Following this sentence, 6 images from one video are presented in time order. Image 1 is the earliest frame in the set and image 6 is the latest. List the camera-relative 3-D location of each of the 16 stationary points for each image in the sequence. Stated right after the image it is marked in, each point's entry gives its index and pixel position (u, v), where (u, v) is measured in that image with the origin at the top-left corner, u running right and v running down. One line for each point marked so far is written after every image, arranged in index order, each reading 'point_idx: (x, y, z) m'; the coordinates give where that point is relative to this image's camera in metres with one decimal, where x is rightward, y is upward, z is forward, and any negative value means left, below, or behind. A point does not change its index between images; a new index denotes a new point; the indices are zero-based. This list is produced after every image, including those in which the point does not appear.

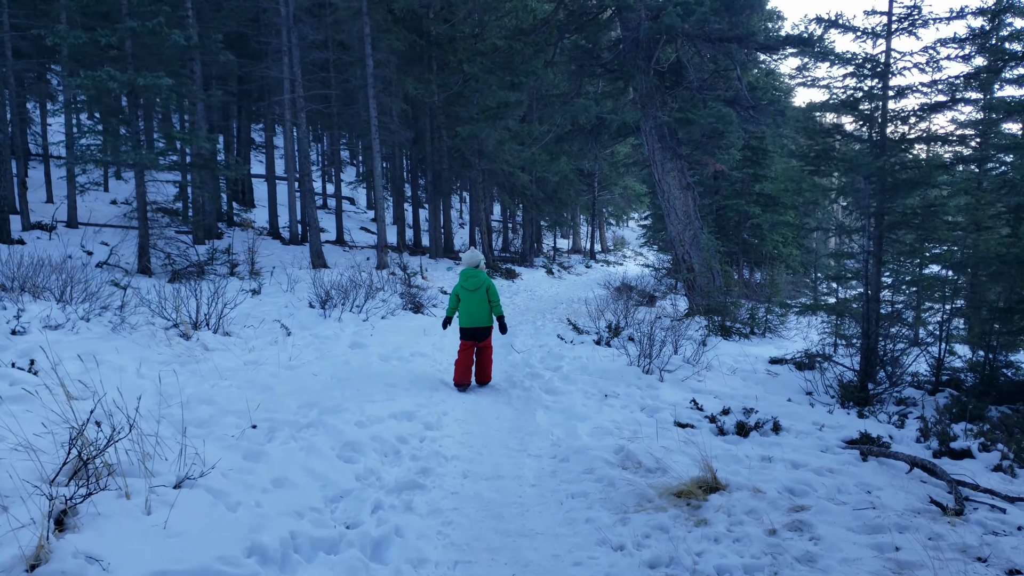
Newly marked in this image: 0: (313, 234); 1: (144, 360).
0: (-3.6, +1.0, +15.1) m
1: (-2.7, -0.5, +6.0) m
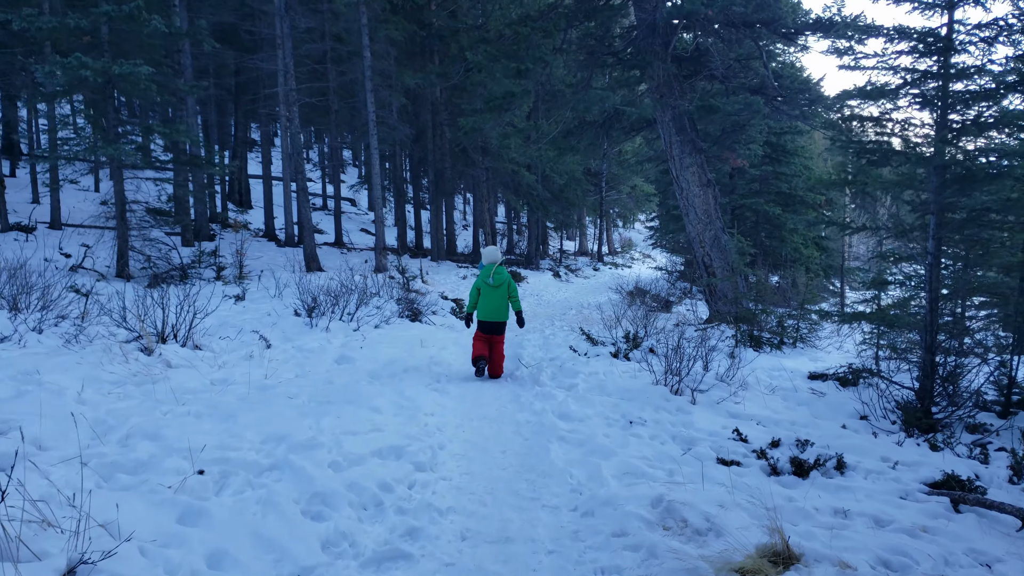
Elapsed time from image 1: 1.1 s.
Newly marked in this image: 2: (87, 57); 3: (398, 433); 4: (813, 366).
0: (-3.5, +0.9, +14.2) m
1: (-2.6, -0.6, +5.1) m
2: (-5.2, +2.8, +10.1) m
3: (-0.6, -0.8, +4.6) m
4: (+2.8, -0.7, +7.8) m
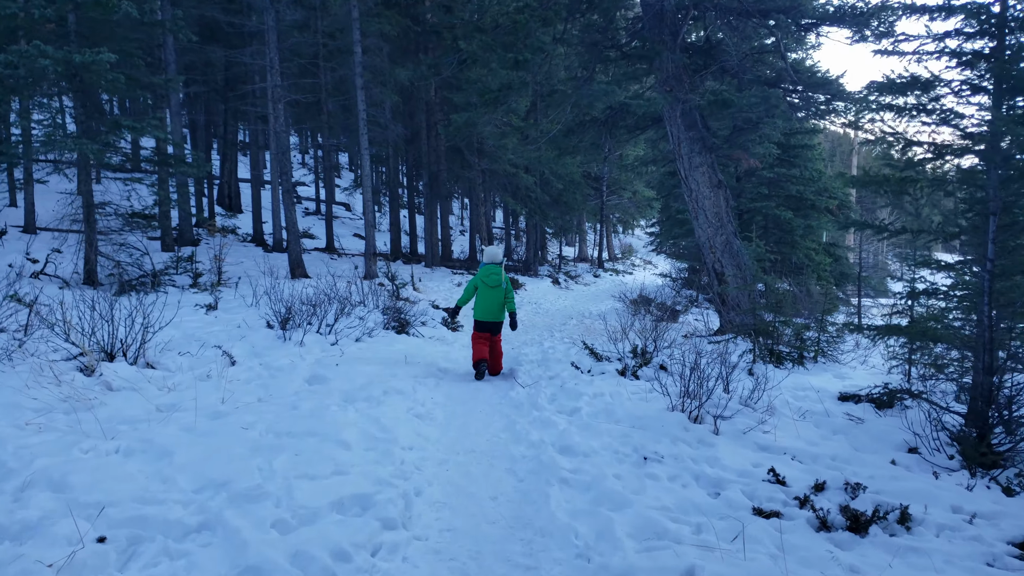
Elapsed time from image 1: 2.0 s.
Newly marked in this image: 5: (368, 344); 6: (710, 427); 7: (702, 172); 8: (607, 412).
0: (-3.6, +0.8, +13.5) m
1: (-2.6, -0.6, +4.3) m
2: (-5.2, +2.7, +9.3) m
3: (-0.7, -0.9, +3.8) m
4: (+2.8, -0.8, +7.0) m
5: (-1.3, -0.5, +7.4) m
6: (+1.2, -0.8, +5.0) m
7: (+2.4, +1.5, +10.4) m
8: (+0.6, -0.8, +5.5) m
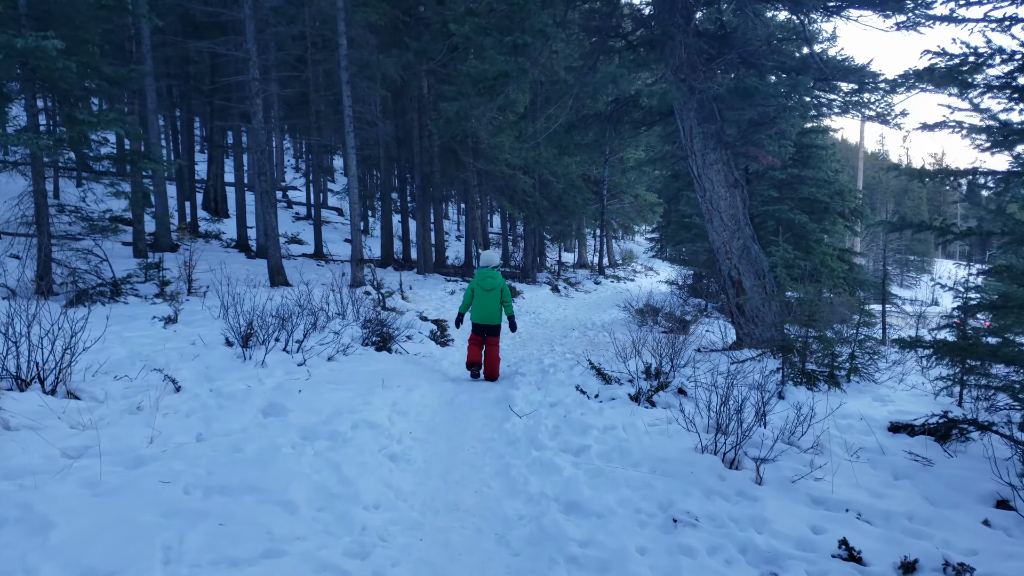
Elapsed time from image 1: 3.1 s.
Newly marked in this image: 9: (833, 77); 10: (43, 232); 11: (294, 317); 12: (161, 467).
0: (-3.6, +0.6, +12.5) m
1: (-2.7, -0.7, +3.4) m
2: (-5.2, +2.6, +8.4) m
3: (-0.7, -0.9, +2.9) m
4: (+2.8, -0.9, +6.1) m
5: (-1.3, -0.6, +6.4) m
6: (+1.2, -0.9, +4.0) m
7: (+2.3, +1.4, +9.4) m
8: (+0.6, -0.9, +4.5) m
9: (+3.3, +2.2, +8.6) m
10: (-5.2, +0.6, +9.3) m
11: (-1.9, -0.2, +7.2) m
12: (-1.6, -0.8, +3.7) m
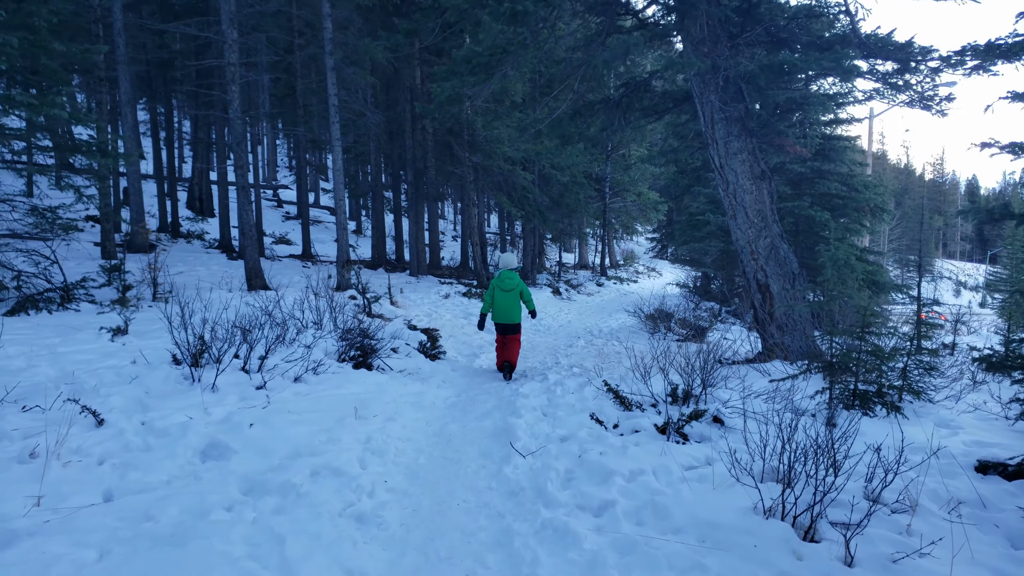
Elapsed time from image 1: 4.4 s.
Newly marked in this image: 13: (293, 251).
0: (-3.6, +0.6, +11.5) m
1: (-2.6, -0.7, +2.3) m
2: (-5.2, +2.6, +7.3) m
3: (-0.7, -1.0, +1.8) m
4: (+2.8, -1.0, +5.1) m
5: (-1.3, -0.6, +5.4) m
6: (+1.2, -0.9, +3.0) m
7: (+2.3, +1.3, +8.4) m
8: (+0.6, -0.9, +3.5) m
9: (+3.3, +2.1, +7.6) m
10: (-5.2, +0.6, +8.2) m
11: (-1.9, -0.3, +6.2) m
12: (-1.6, -0.9, +2.7) m
13: (-5.1, +0.8, +19.2) m
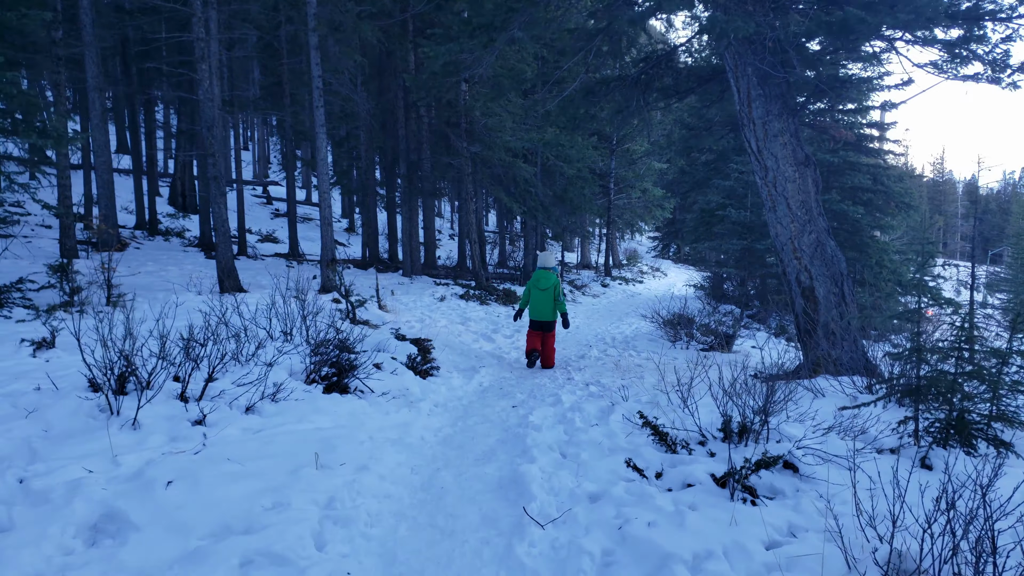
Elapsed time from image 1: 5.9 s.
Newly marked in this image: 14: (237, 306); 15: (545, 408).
0: (-3.6, +0.6, +10.3) m
1: (-2.6, -0.8, +1.2) m
2: (-5.2, +2.5, +6.1) m
3: (-0.6, -1.0, +0.7) m
4: (+2.8, -1.0, +3.9) m
5: (-1.3, -0.7, +4.2) m
6: (+1.2, -1.0, +1.9) m
7: (+2.4, +1.3, +7.2) m
8: (+0.7, -1.0, +2.3) m
9: (+3.4, +2.1, +6.4) m
10: (-5.2, +0.5, +7.0) m
11: (-1.8, -0.3, +5.0) m
12: (-1.5, -0.9, +1.5) m
13: (-5.0, +0.8, +18.0) m
14: (-2.2, -0.1, +6.7) m
15: (+0.2, -0.8, +5.5) m
